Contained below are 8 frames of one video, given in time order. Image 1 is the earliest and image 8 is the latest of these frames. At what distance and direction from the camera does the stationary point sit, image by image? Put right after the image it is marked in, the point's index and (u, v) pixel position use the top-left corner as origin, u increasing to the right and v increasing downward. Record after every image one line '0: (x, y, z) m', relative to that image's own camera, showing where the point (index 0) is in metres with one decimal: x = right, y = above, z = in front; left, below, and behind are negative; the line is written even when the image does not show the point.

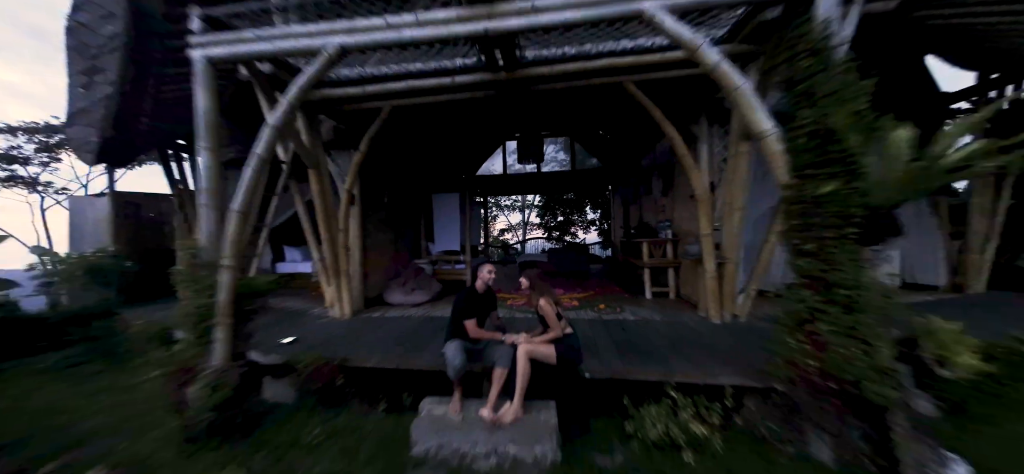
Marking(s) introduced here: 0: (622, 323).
0: (+0.8, -0.6, +2.2) m
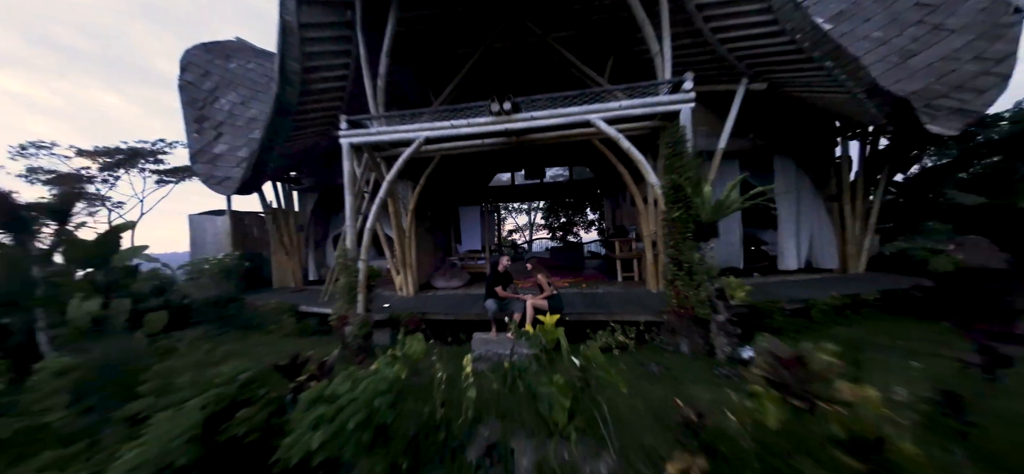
0: (+0.9, -0.6, +3.3) m
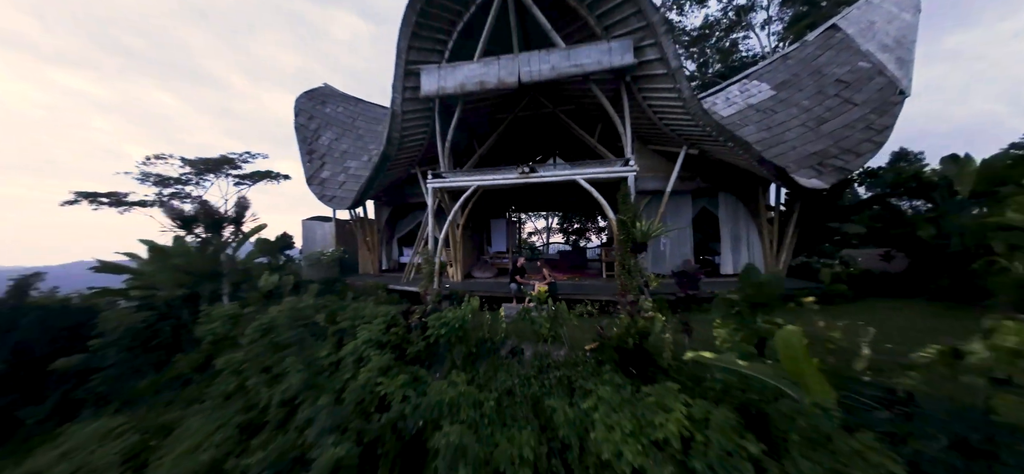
0: (+1.1, -0.8, +4.9) m
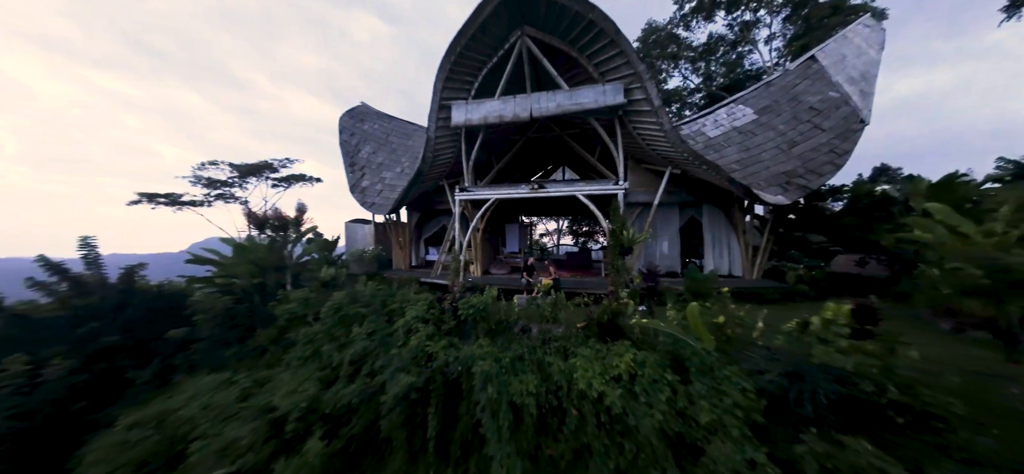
0: (+1.3, -0.8, +5.9) m
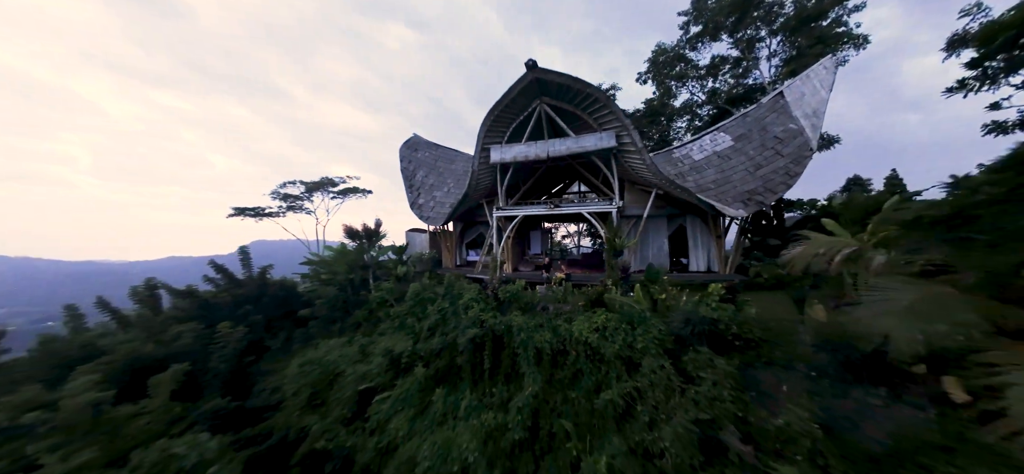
0: (+2.0, -1.0, +7.8) m
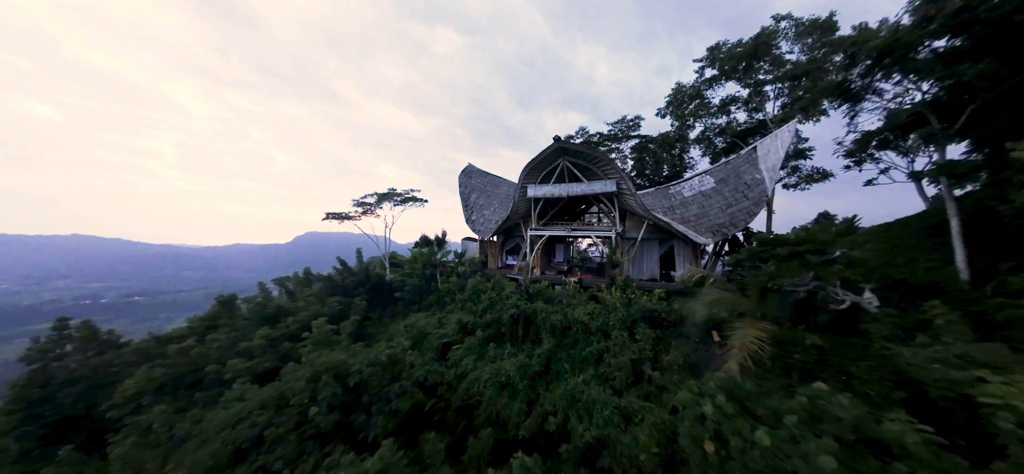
0: (+3.0, -1.5, +10.7) m
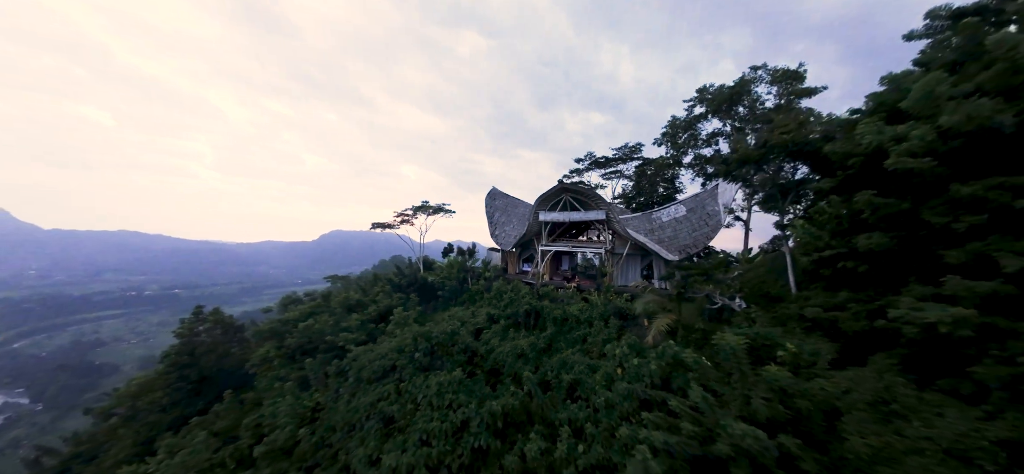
0: (+3.6, -2.3, +14.0) m
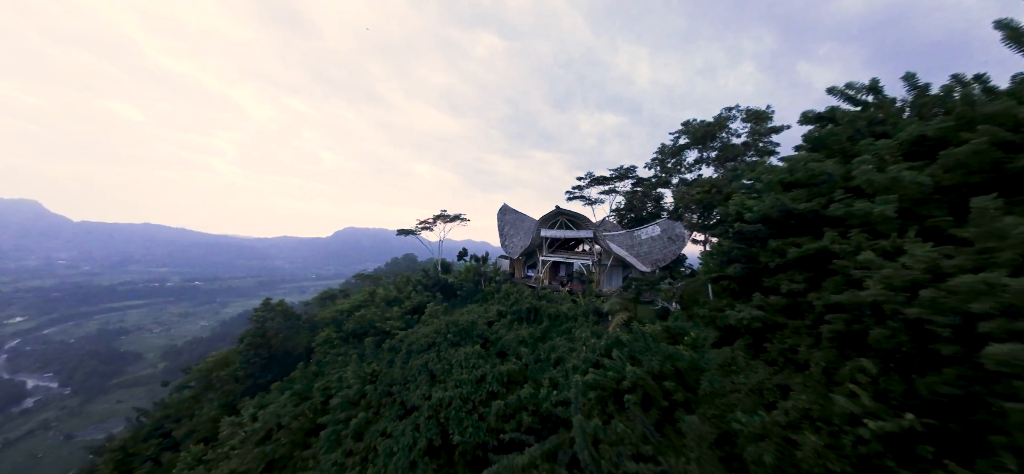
0: (+4.0, -3.0, +17.4) m
